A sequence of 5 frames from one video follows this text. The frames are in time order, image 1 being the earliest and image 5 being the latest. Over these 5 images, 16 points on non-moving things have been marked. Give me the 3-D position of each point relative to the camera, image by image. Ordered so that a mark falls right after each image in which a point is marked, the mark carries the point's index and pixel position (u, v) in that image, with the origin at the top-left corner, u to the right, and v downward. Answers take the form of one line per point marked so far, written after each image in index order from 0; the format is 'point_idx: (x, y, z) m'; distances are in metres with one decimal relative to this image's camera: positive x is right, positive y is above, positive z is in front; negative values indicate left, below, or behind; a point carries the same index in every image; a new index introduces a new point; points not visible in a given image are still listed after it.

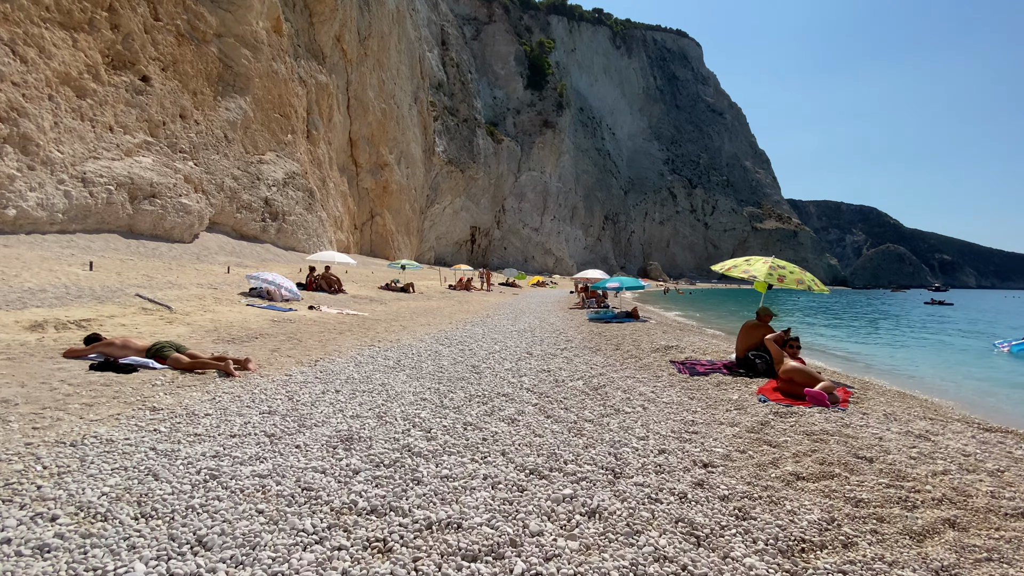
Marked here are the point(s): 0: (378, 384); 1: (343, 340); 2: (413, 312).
0: (-1.8, -1.3, +6.4) m
1: (-3.4, -1.1, +9.7) m
2: (-3.6, -0.9, +16.9) m
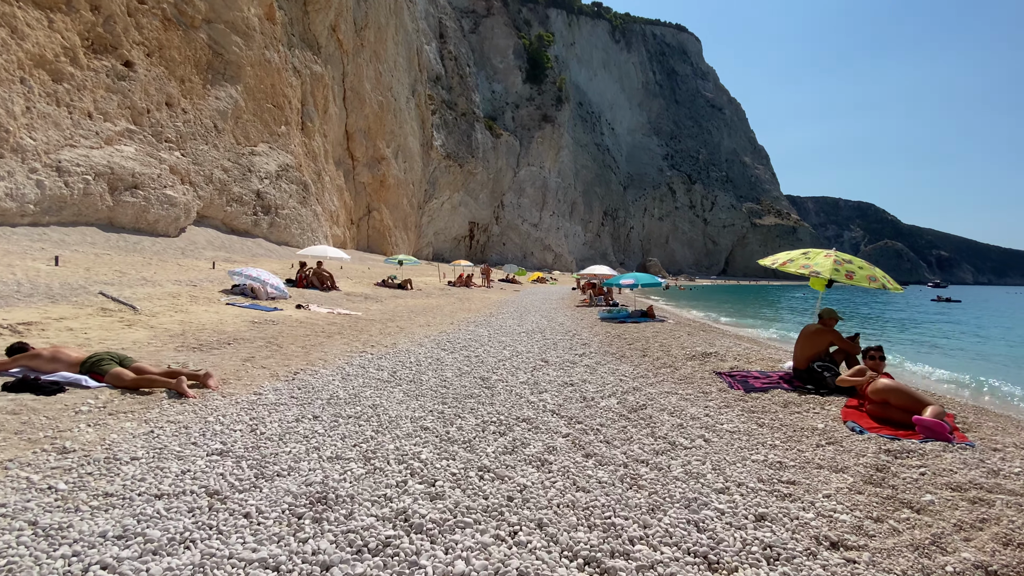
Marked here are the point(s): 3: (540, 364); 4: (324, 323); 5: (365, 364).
0: (-1.6, -1.3, +5.2) m
1: (-3.2, -1.0, +8.4) m
2: (-3.4, -0.8, +15.6) m
3: (+0.5, -1.3, +7.9) m
4: (-4.3, -0.8, +10.9) m
5: (-2.2, -1.1, +7.0) m
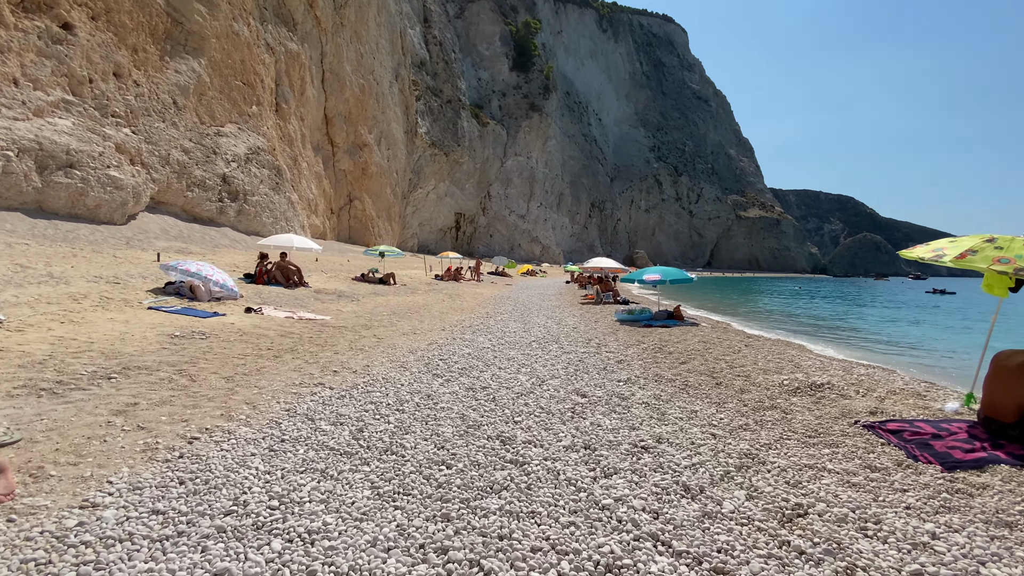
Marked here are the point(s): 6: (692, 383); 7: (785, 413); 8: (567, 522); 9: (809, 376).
0: (-1.2, -1.4, +2.6) m
1: (-2.9, -1.1, +5.8) m
2: (-3.4, -0.7, +13.0) m
3: (+0.8, -1.3, +5.4) m
4: (-4.1, -0.8, +8.3) m
5: (-1.9, -1.2, +4.5) m
6: (+2.4, -1.2, +6.2) m
7: (+2.9, -1.3, +5.0) m
8: (+0.3, -1.4, +2.9) m
9: (+3.9, -1.1, +6.2) m
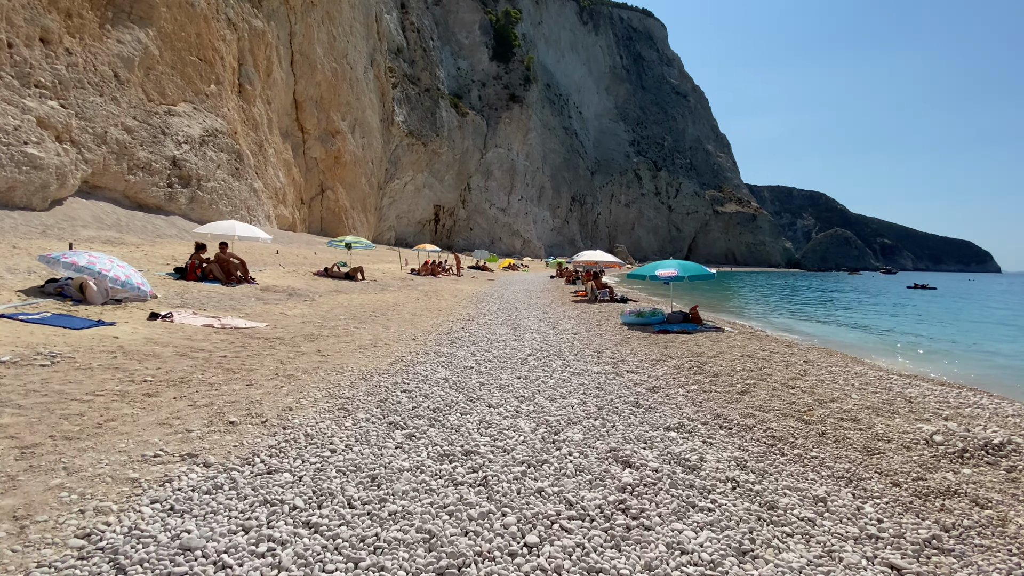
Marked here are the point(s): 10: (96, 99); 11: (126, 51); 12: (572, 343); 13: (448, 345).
0: (-1.0, -1.4, +0.4) m
1: (-2.9, -1.1, +3.5) m
2: (-3.7, -0.6, +10.7) m
3: (+0.8, -1.3, +3.3) m
4: (-4.2, -0.8, +6.0) m
5: (-1.8, -1.2, +2.3) m
6: (+2.4, -1.3, +4.2) m
7: (+2.9, -1.3, +3.0) m
8: (+0.4, -1.5, +0.8) m
9: (+3.9, -1.2, +4.2) m
10: (-16.5, +7.5, +18.3) m
11: (-16.4, +10.0, +19.5) m
12: (+1.0, -1.0, +8.8) m
13: (-0.9, -1.0, +8.1) m
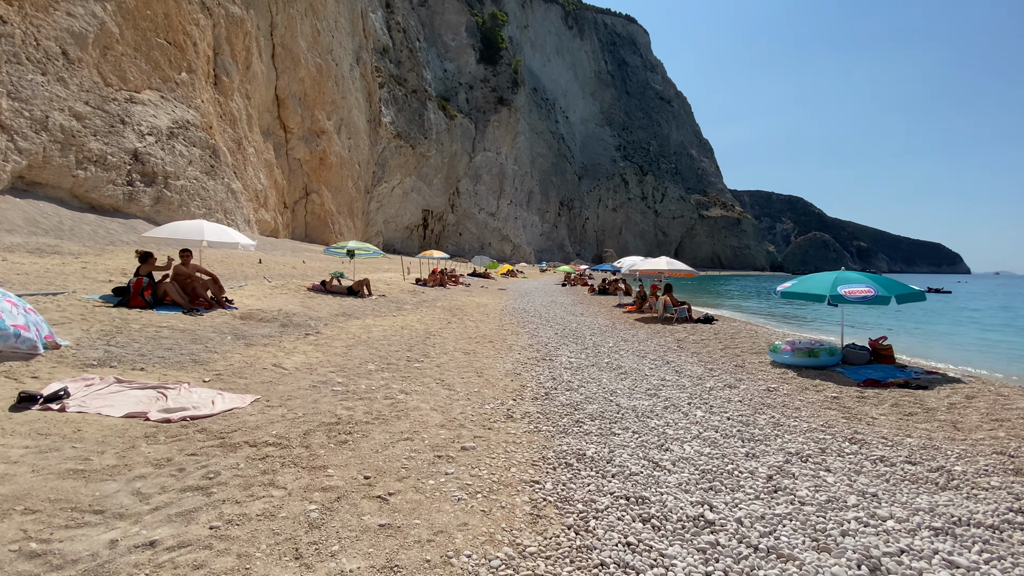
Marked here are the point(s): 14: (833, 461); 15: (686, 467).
0: (+1.0, -1.8, -3.1) m
1: (-1.0, -1.5, -0.1) m
2: (-2.0, -1.1, +7.1) m
3: (+2.7, -1.7, -0.2) m
4: (-2.4, -1.2, +2.3) m
5: (+0.2, -1.6, -1.3) m
6: (+4.2, -1.6, +0.7) m
7: (+4.8, -1.6, -0.4) m
8: (+2.5, -1.8, -2.7) m
9: (+5.8, -1.5, +0.8) m
10: (-15.1, +6.8, +14.3) m
11: (-15.1, +9.4, +15.6) m
12: (+2.8, -1.4, +5.4) m
13: (+0.8, -1.4, +4.5) m
14: (+2.6, -1.5, +4.1) m
15: (+1.8, -1.4, +3.8) m
